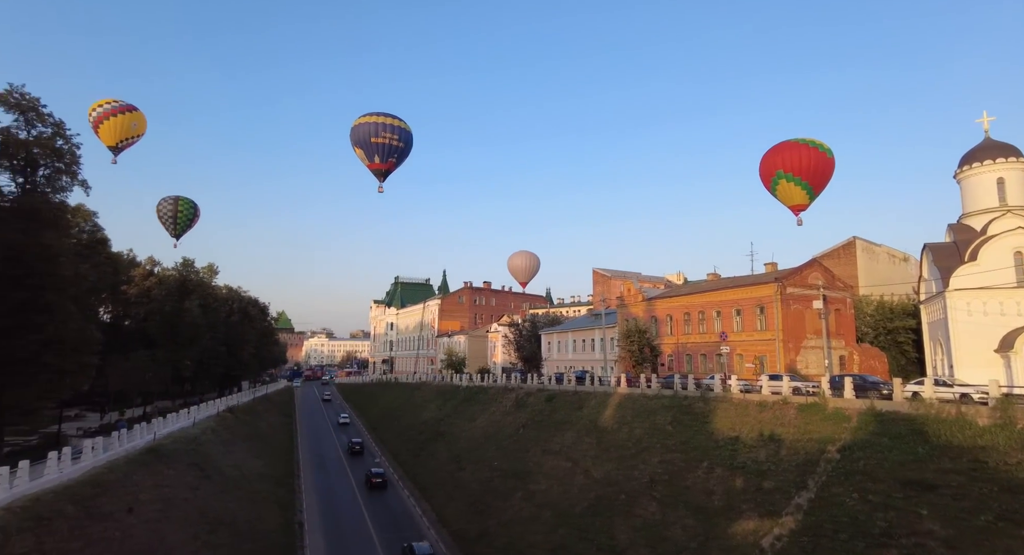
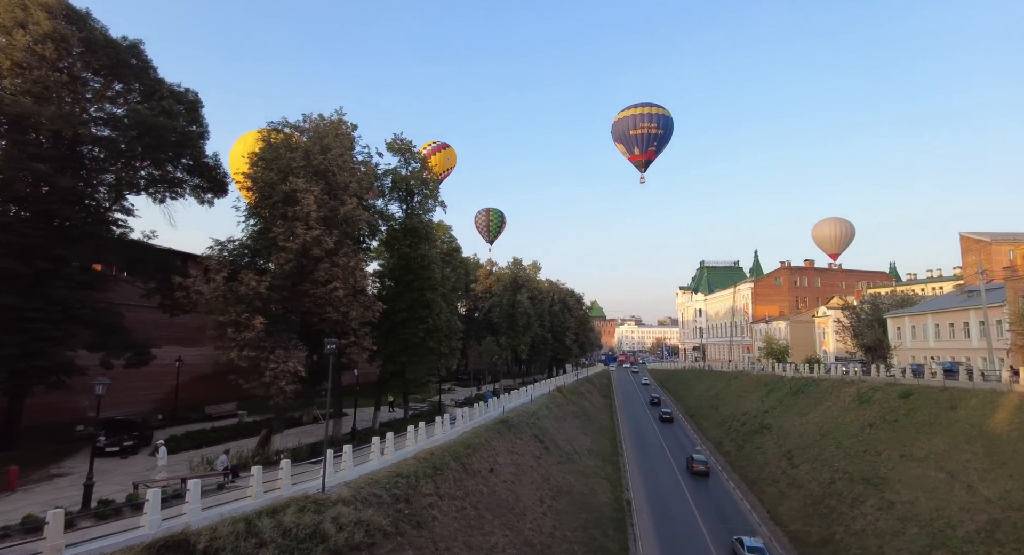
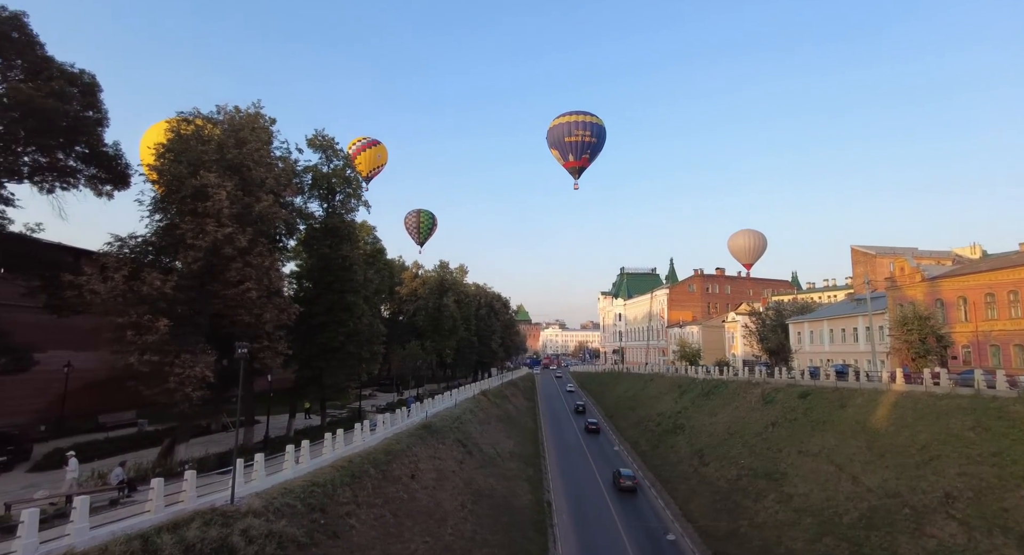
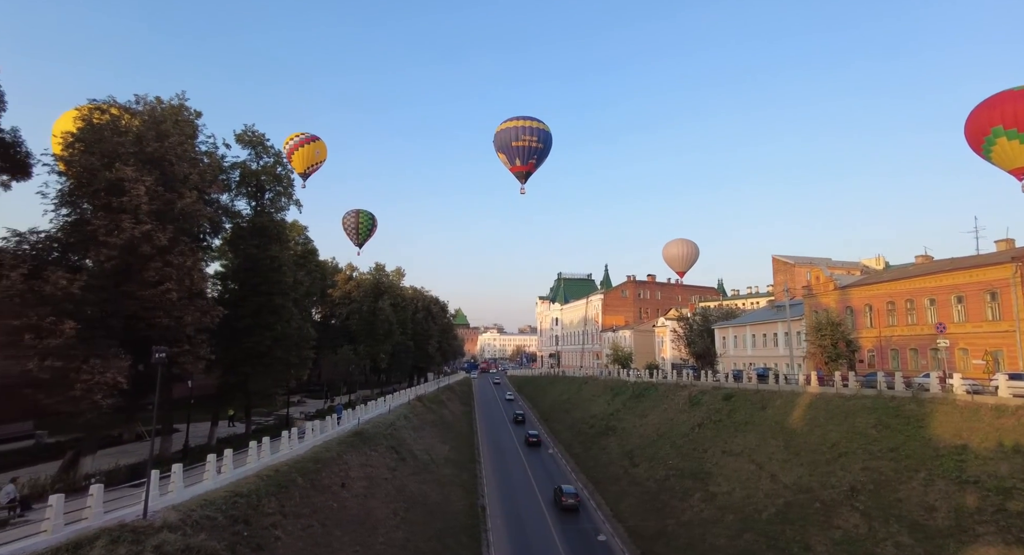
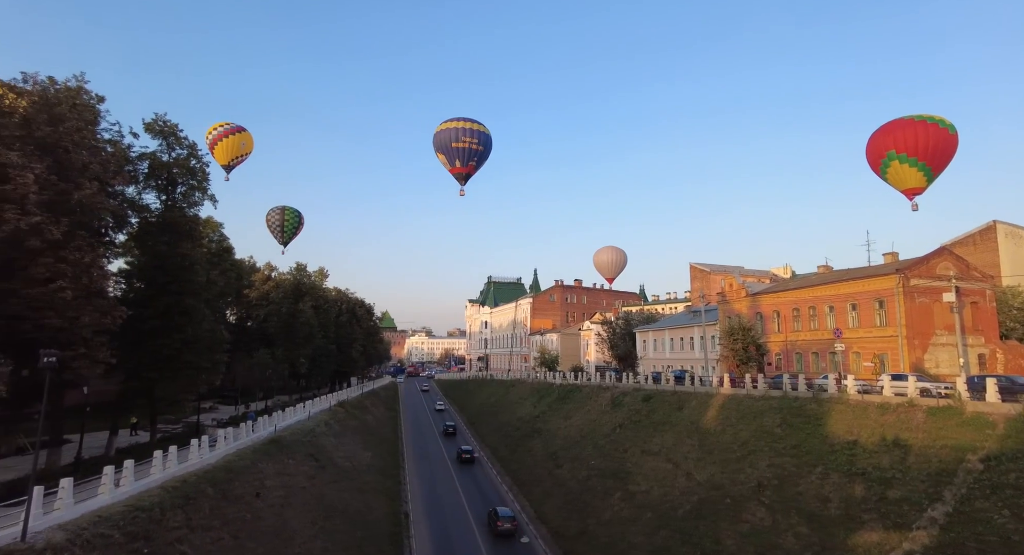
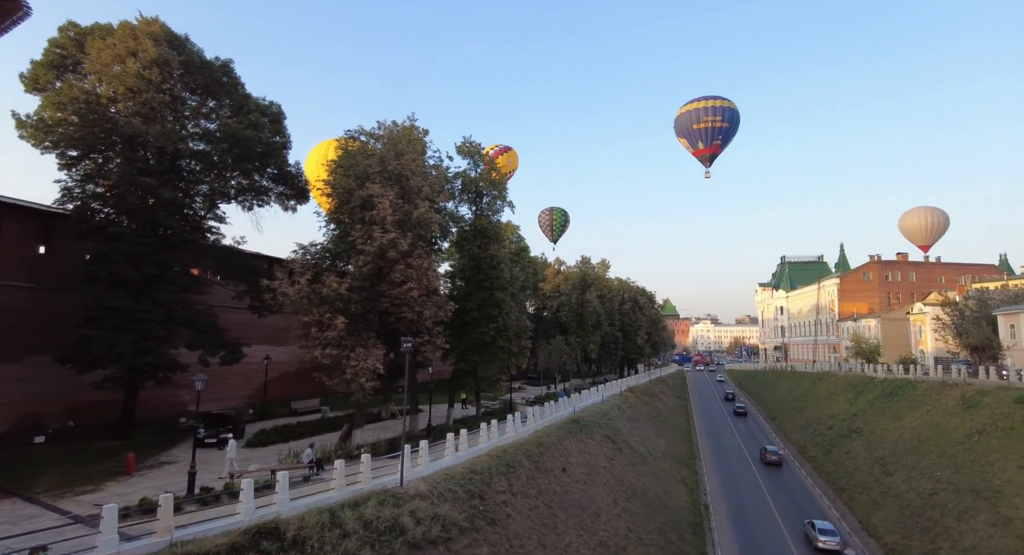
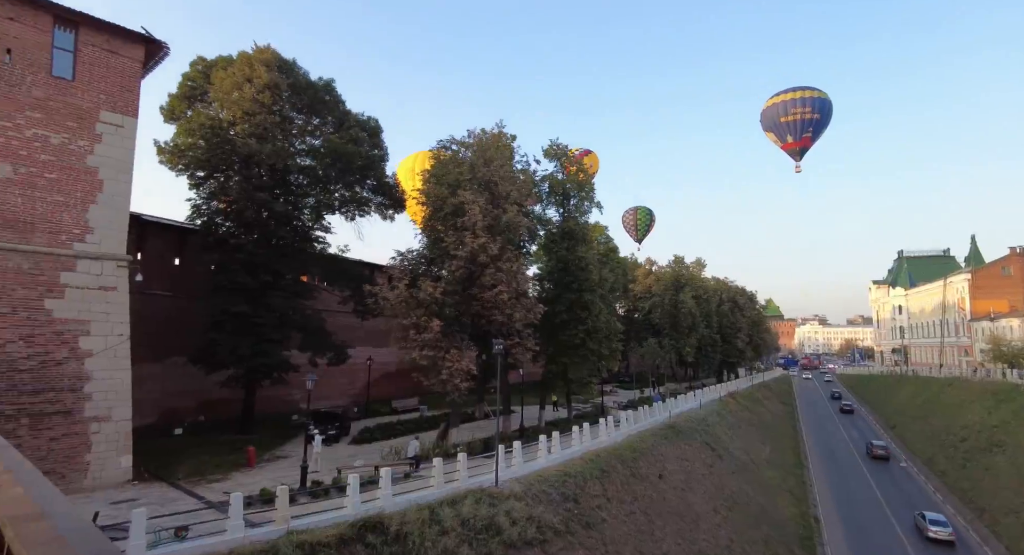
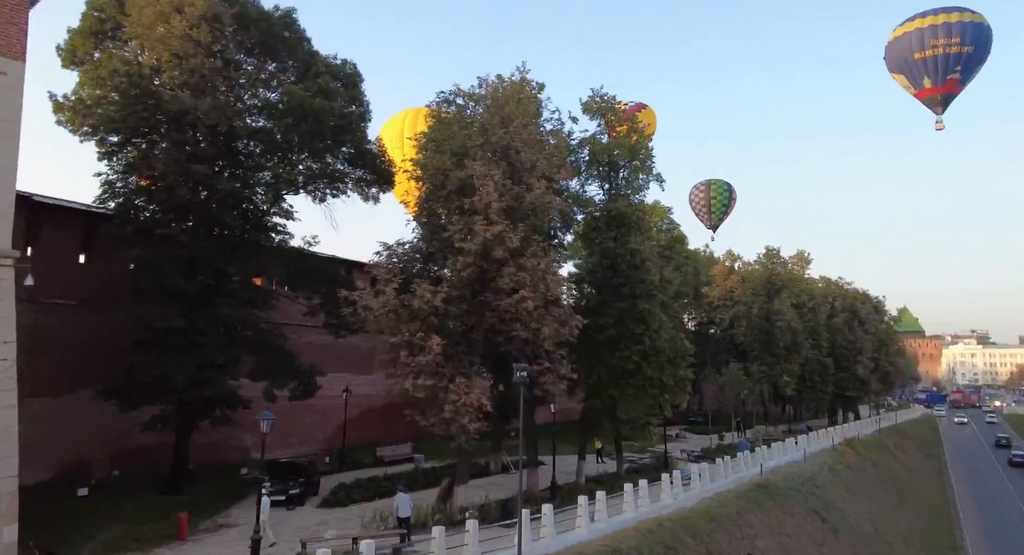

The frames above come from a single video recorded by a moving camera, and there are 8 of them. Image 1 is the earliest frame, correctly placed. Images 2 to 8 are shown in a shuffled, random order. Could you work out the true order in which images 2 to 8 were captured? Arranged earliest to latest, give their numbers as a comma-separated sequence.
5, 4, 3, 2, 6, 7, 8
